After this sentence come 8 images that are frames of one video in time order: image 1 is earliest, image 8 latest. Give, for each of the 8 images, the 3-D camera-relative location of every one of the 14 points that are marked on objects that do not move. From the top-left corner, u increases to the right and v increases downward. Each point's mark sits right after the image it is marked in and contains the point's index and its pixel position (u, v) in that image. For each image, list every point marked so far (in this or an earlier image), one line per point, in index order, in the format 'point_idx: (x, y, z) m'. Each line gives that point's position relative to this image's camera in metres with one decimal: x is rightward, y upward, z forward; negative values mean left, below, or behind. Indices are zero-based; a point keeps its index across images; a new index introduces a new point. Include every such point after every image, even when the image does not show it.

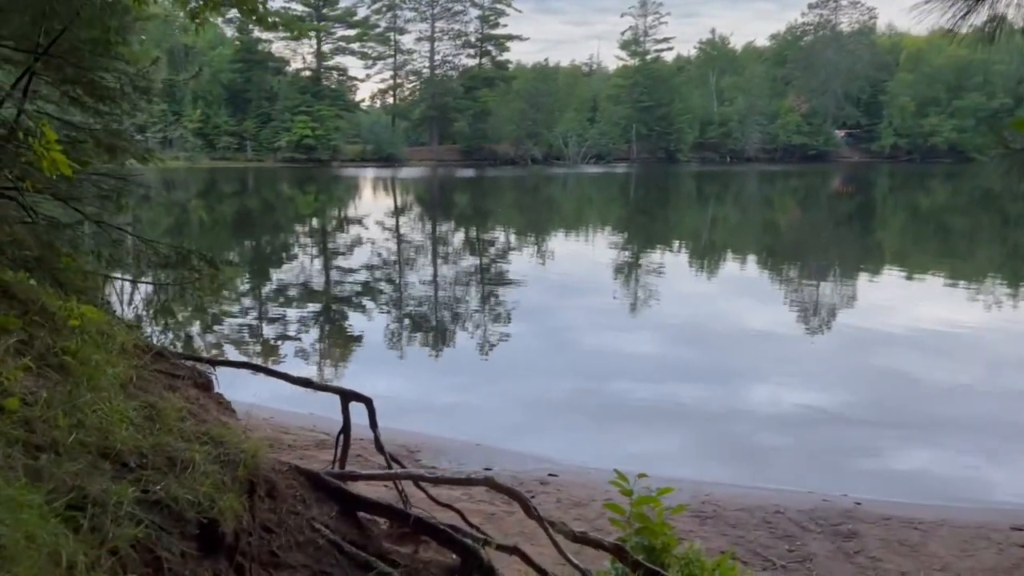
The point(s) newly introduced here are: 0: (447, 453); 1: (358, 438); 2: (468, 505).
0: (-0.7, -1.7, +8.9) m
1: (-1.6, -1.6, +9.1) m
2: (-0.4, -1.7, +6.8) m
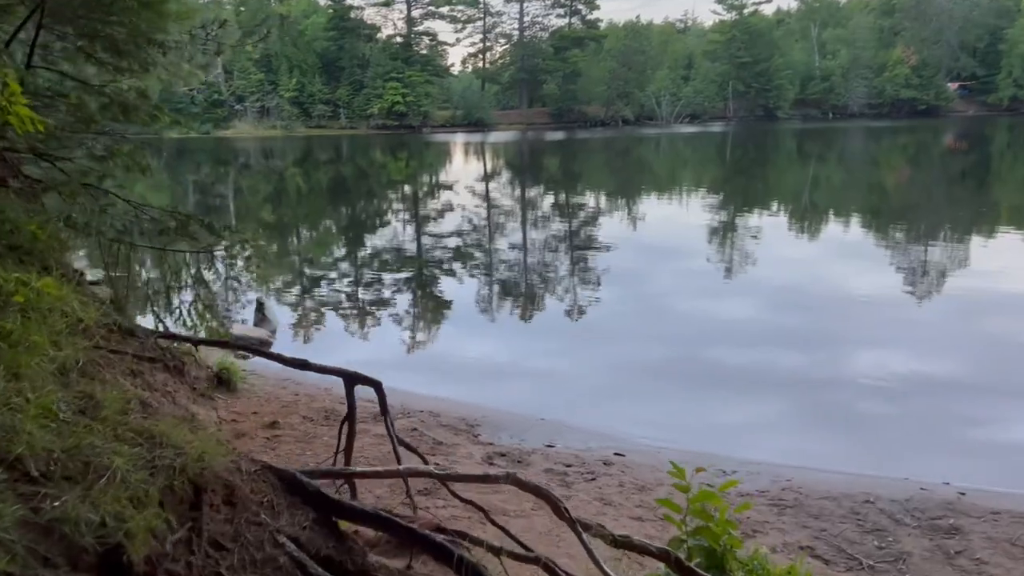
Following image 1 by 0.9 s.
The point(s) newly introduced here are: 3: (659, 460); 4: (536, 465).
0: (0.0, -1.4, +8.4) m
1: (-1.0, -1.2, +8.7) m
2: (0.0, -1.5, +6.3) m
3: (+1.3, -1.5, +7.5) m
4: (+0.2, -1.4, +7.1) m
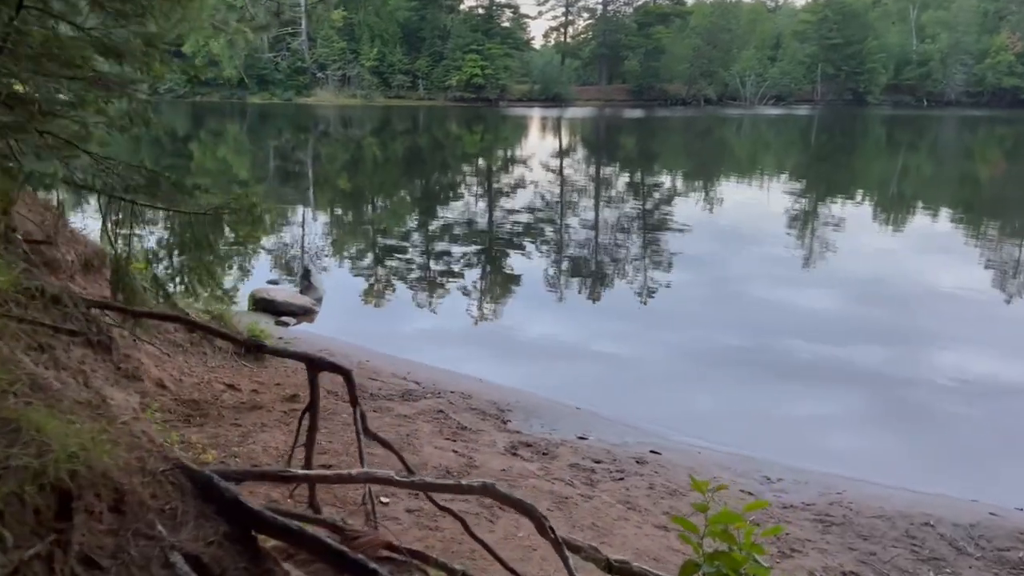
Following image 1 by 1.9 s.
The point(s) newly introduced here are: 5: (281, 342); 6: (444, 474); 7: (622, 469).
0: (+0.3, -1.2, +8.0) m
1: (-0.6, -1.0, +8.3) m
2: (+0.1, -1.3, +5.9) m
3: (+1.5, -1.4, +7.0) m
4: (+0.3, -1.3, +6.7) m
5: (-2.5, -0.6, +9.4) m
6: (-0.5, -1.3, +5.9) m
7: (+0.8, -1.4, +6.5) m
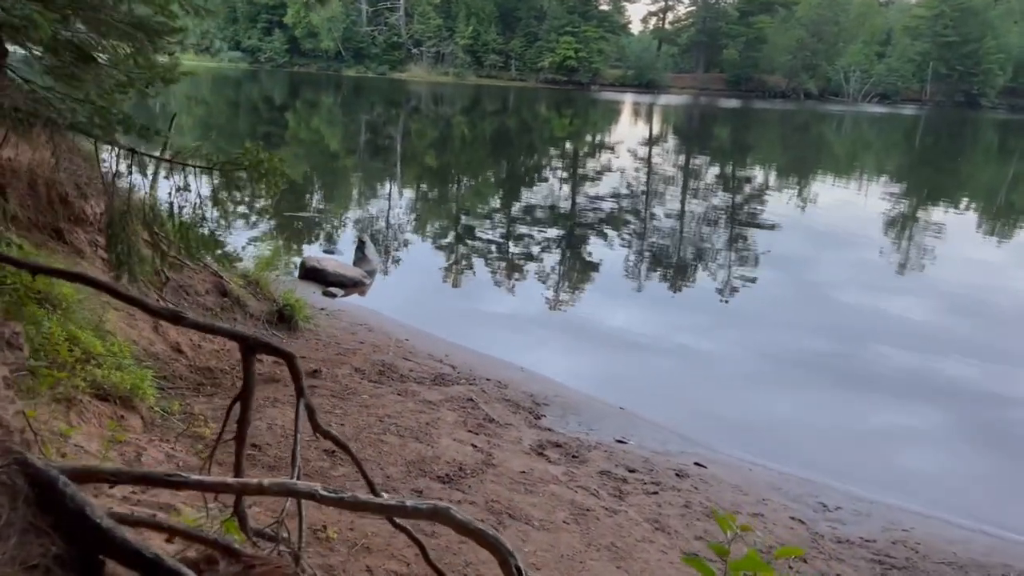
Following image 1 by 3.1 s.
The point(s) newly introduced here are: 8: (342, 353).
0: (+0.6, -1.1, +7.4) m
1: (-0.2, -0.8, +7.8) m
2: (+0.2, -1.2, +5.3) m
3: (+1.7, -1.4, +6.2) m
4: (+0.5, -1.2, +6.1) m
5: (-2.0, -0.3, +9.1) m
6: (-0.4, -1.1, +5.4) m
7: (+1.0, -1.3, +5.9) m
8: (-1.5, -0.6, +7.7) m
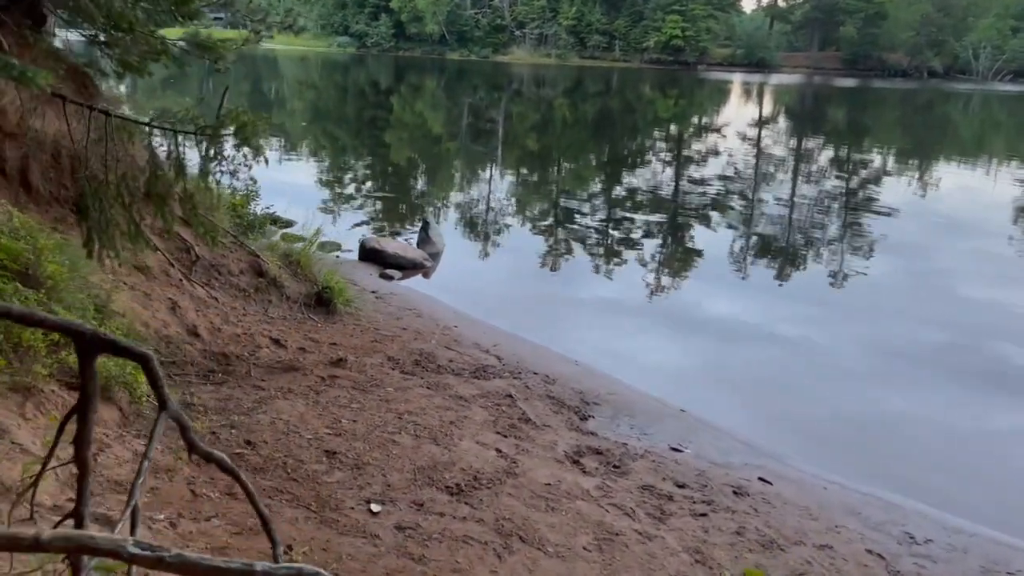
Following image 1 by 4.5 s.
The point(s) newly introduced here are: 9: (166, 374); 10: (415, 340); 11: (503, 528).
0: (+0.9, -1.0, +6.6) m
1: (+0.2, -0.7, +7.1) m
2: (+0.3, -1.2, +4.6) m
3: (+1.9, -1.3, +5.4) m
4: (+0.7, -1.1, +5.3) m
5: (-1.4, -0.1, +8.6) m
6: (-0.2, -1.0, +4.7) m
7: (+1.2, -1.2, +5.0) m
8: (-1.1, -0.4, +7.1) m
9: (-2.2, -0.5, +5.5) m
10: (-0.8, -0.4, +7.4) m
11: (0.0, -1.2, +4.3) m
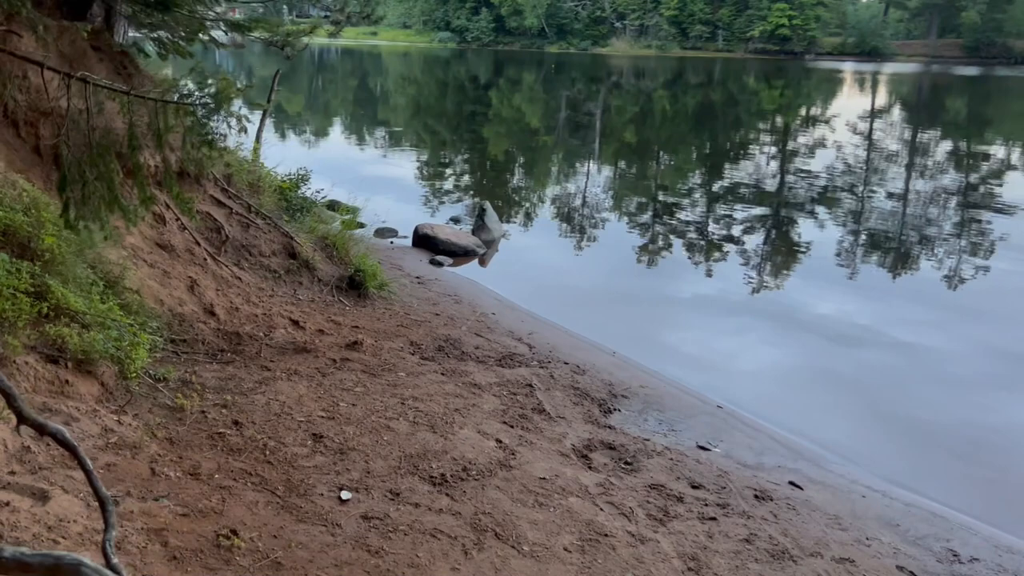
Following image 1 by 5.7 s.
0: (+1.1, -0.9, +6.2) m
1: (+0.4, -0.6, +6.8) m
2: (+0.3, -1.1, +4.3) m
3: (+1.9, -1.2, +4.8) m
4: (+0.7, -1.0, +4.9) m
5: (-1.0, +0.1, +8.4) m
6: (-0.3, -0.9, +4.5) m
7: (+1.1, -1.2, +4.6) m
8: (-0.9, -0.3, +6.9) m
9: (-2.1, -0.4, +5.4) m
10: (-0.5, -0.3, +7.1) m
11: (-0.1, -1.1, +4.0) m
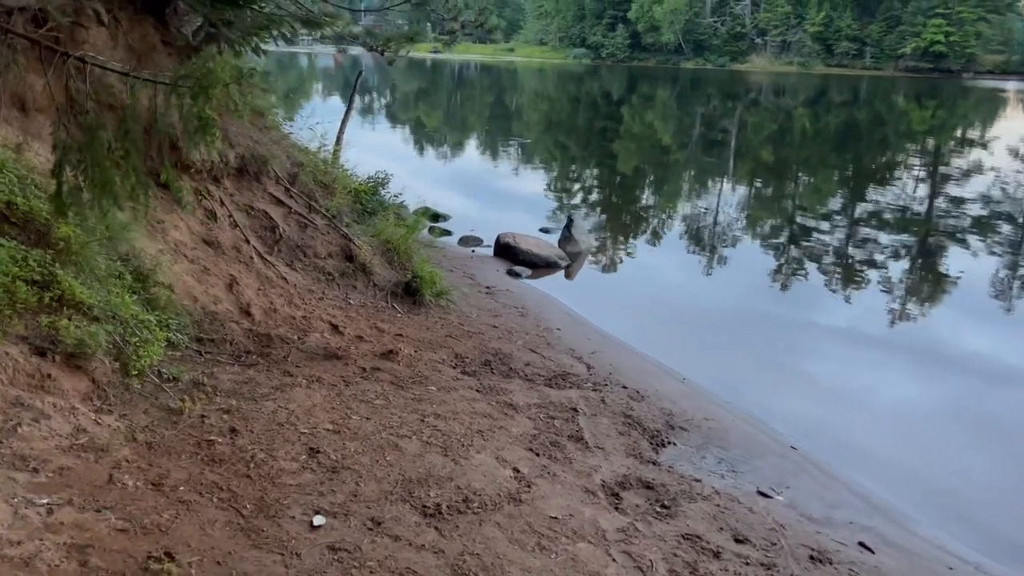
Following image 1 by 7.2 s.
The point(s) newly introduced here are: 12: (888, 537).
0: (+1.4, -1.0, +5.5) m
1: (+0.8, -0.7, +6.2) m
2: (+0.3, -1.1, +3.7) m
3: (+1.9, -1.4, +4.0) m
4: (+0.8, -1.1, +4.3) m
5: (-0.3, 0.0, +8.0) m
6: (-0.2, -1.0, +4.0) m
7: (+1.2, -1.3, +3.9) m
8: (-0.4, -0.4, +6.5) m
9: (-1.9, -0.4, +5.2) m
10: (-0.1, -0.4, +6.7) m
11: (-0.2, -1.1, +3.5) m
12: (+2.0, -1.3, +4.5) m
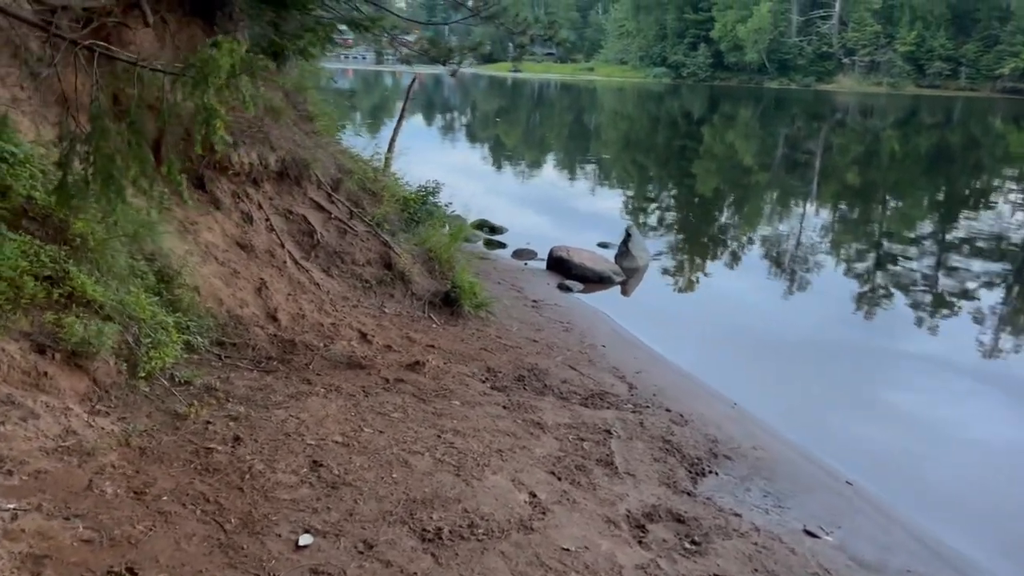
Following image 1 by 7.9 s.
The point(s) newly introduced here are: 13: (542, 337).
0: (+1.5, -1.1, +5.0) m
1: (+1.0, -0.8, +5.8) m
2: (+0.3, -1.1, +3.3) m
3: (+2.0, -1.5, +3.5) m
4: (+0.9, -1.2, +3.9) m
5: (+0.1, -0.1, +7.7) m
6: (-0.2, -1.0, +3.7) m
7: (+1.2, -1.3, +3.5) m
8: (-0.1, -0.4, +6.2) m
9: (-1.7, -0.4, +5.0) m
10: (+0.2, -0.5, +6.3) m
11: (-0.2, -1.1, +3.1) m
12: (+2.0, -1.4, +4.0) m
13: (+0.2, -0.4, +6.9) m
